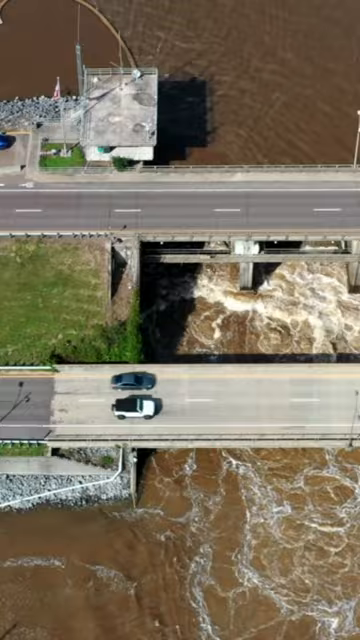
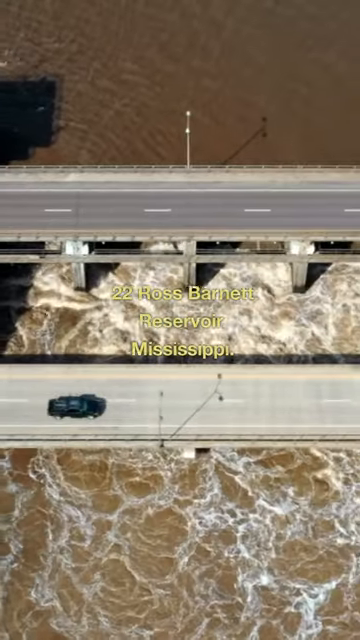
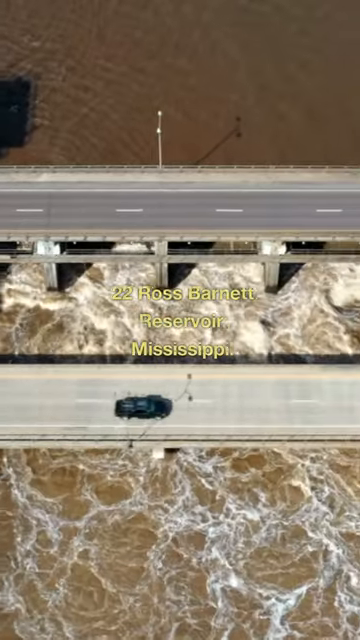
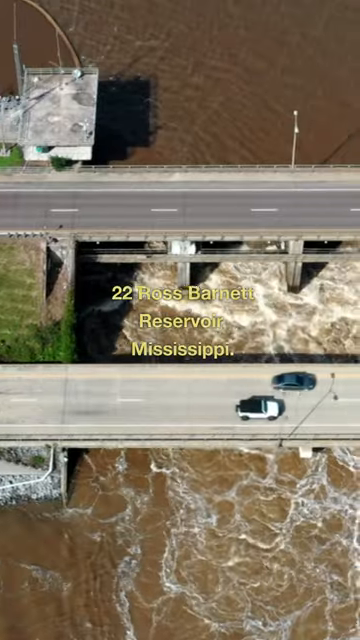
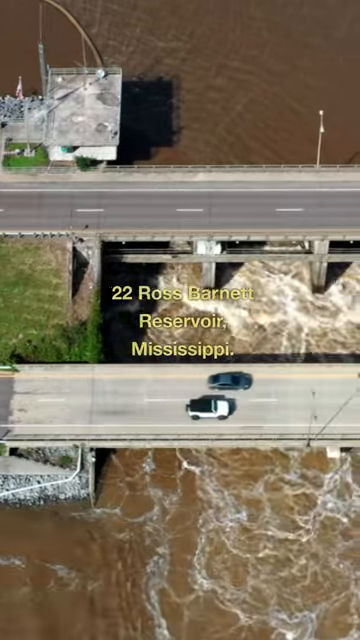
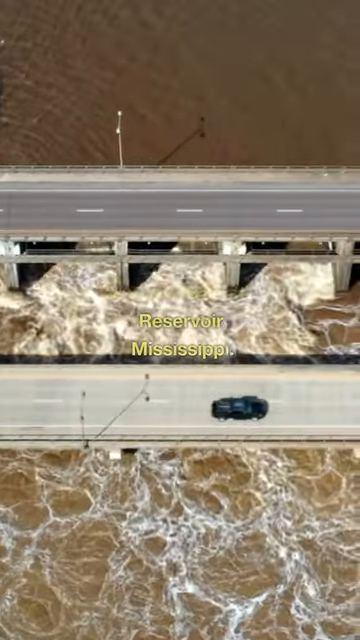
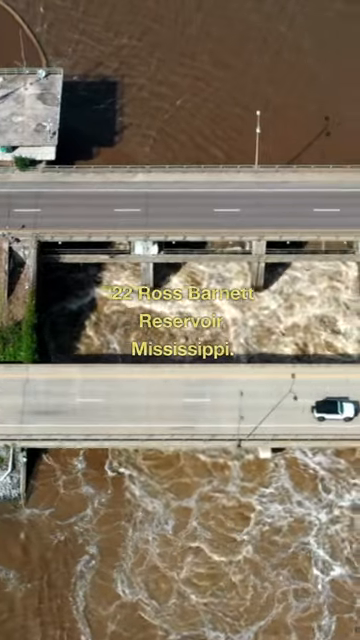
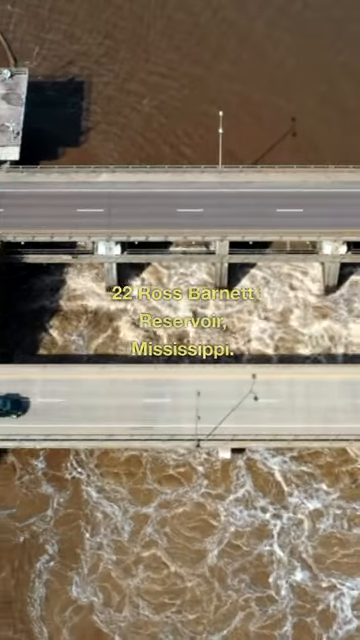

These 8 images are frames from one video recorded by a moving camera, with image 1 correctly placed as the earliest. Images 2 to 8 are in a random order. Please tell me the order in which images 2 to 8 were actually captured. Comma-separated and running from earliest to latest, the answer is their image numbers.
5, 4, 7, 8, 2, 3, 6
